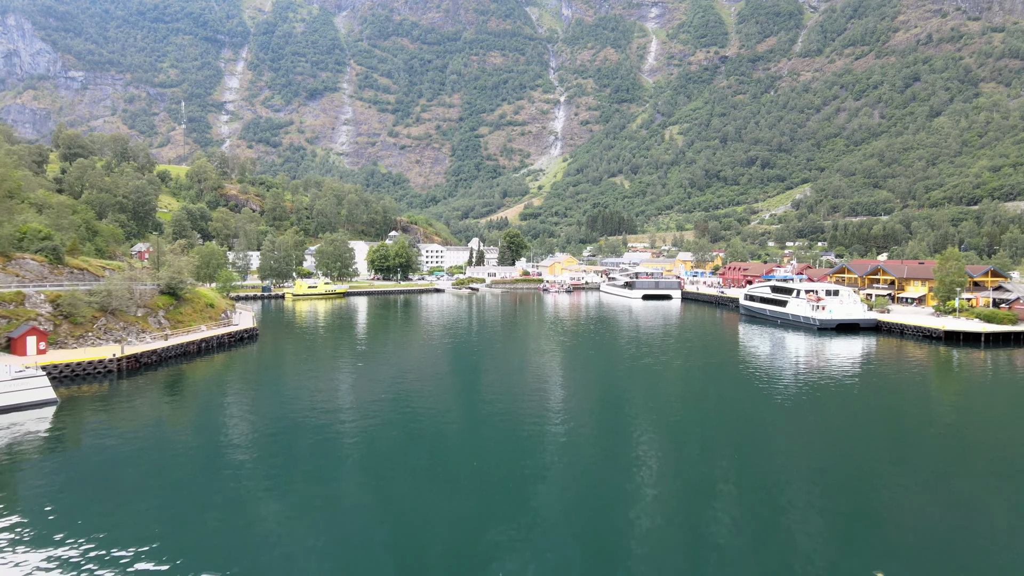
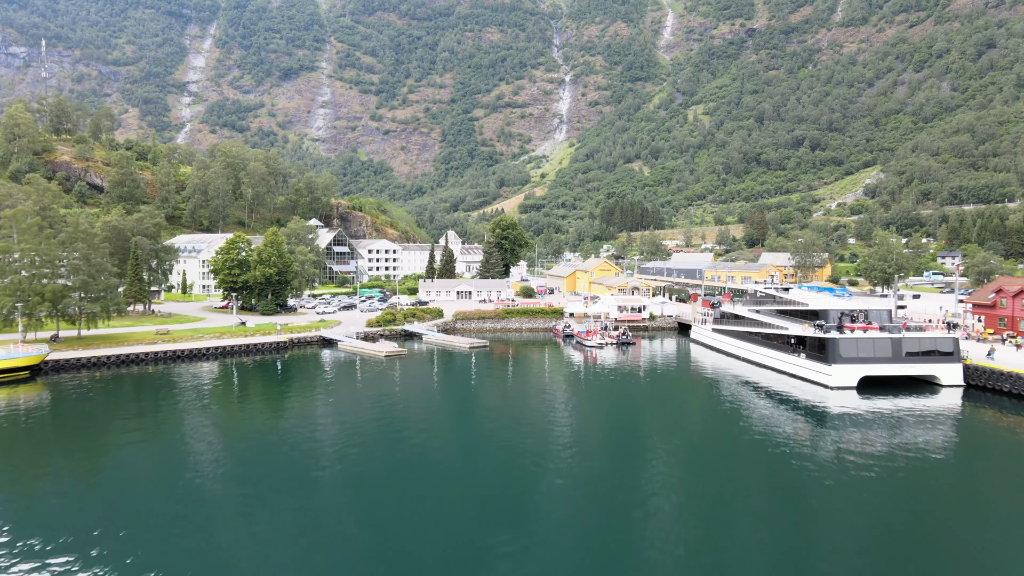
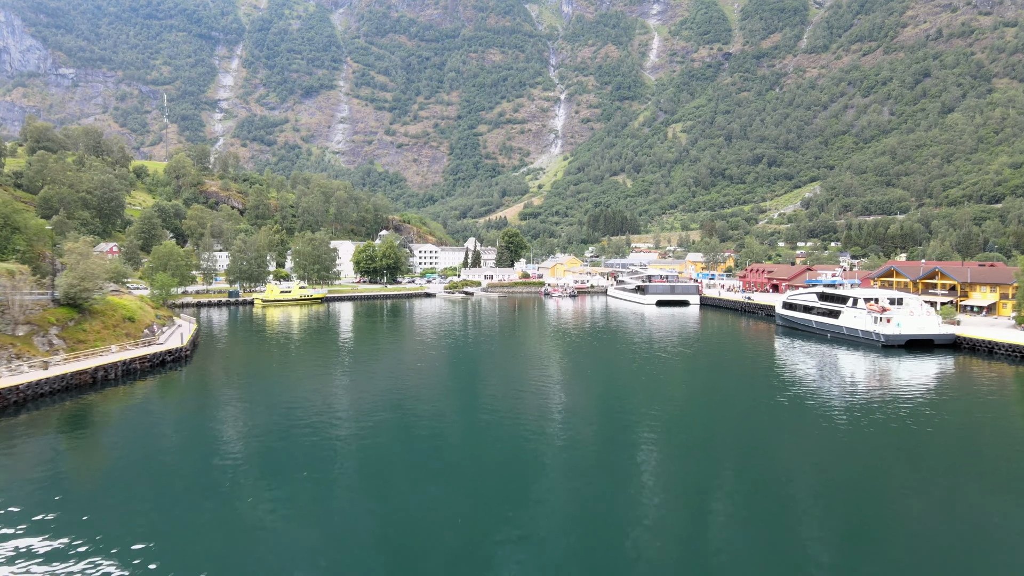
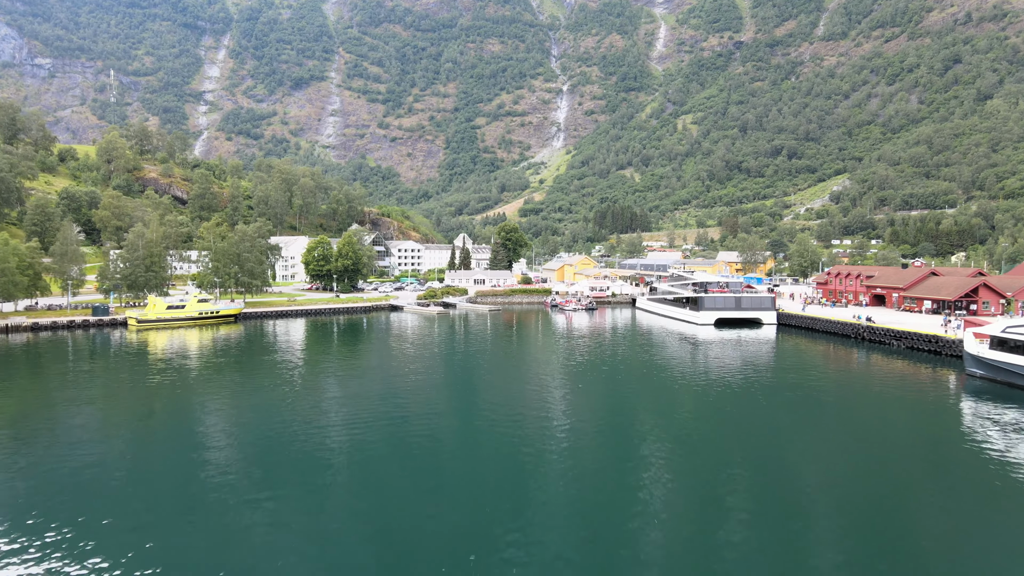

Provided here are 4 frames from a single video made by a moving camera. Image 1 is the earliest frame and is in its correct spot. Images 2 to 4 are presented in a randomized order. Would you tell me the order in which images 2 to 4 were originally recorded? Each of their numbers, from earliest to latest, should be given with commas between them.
3, 4, 2
